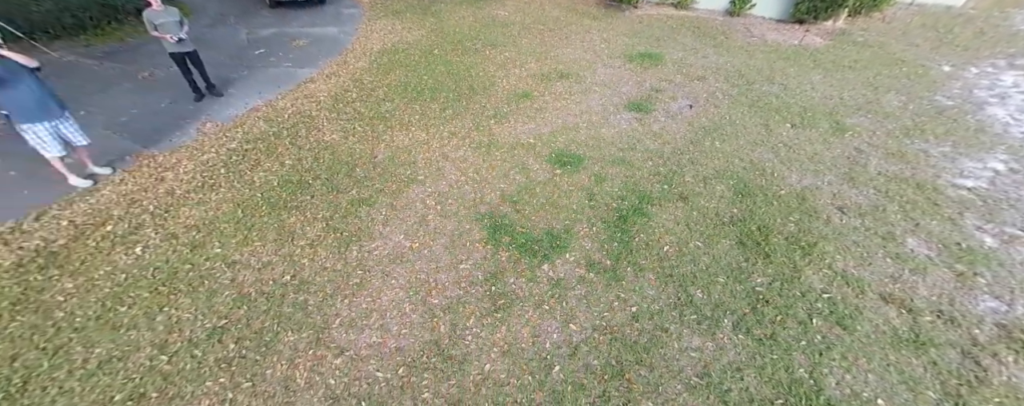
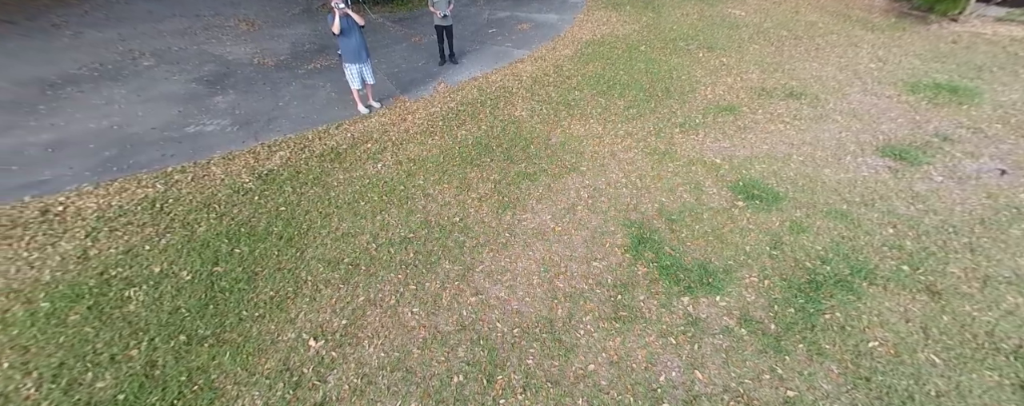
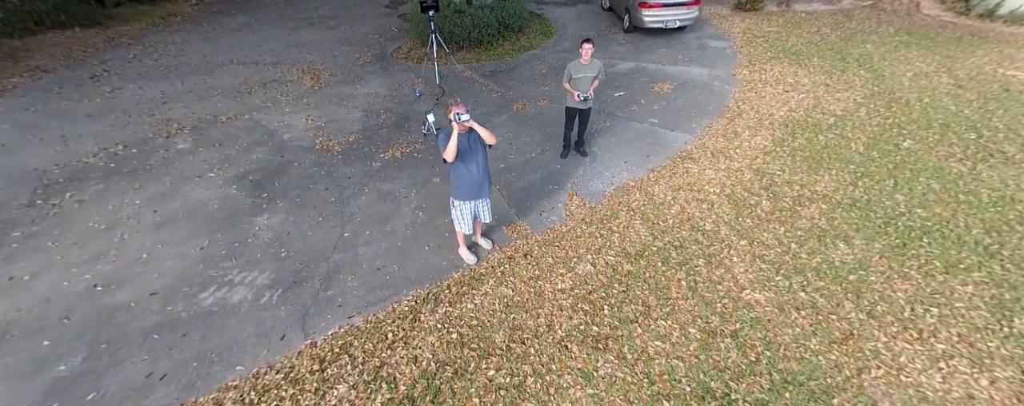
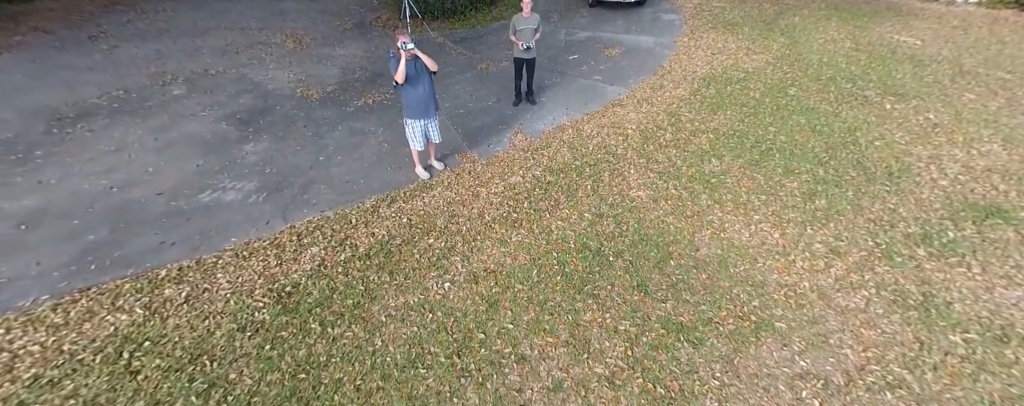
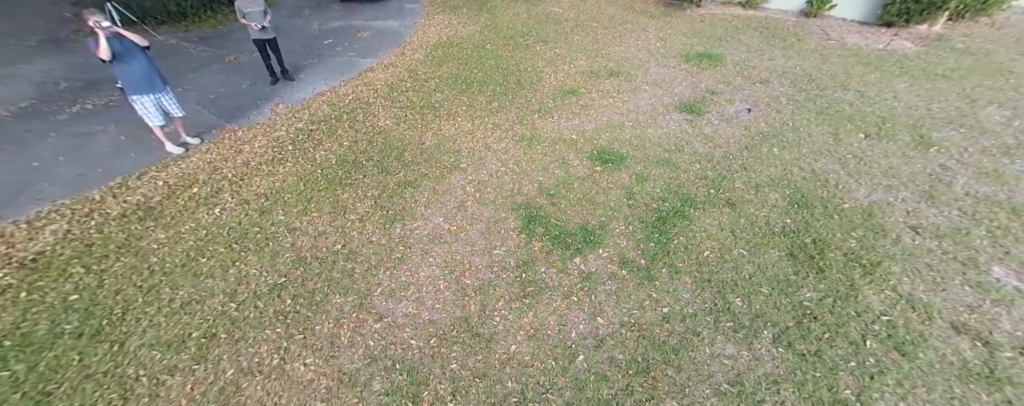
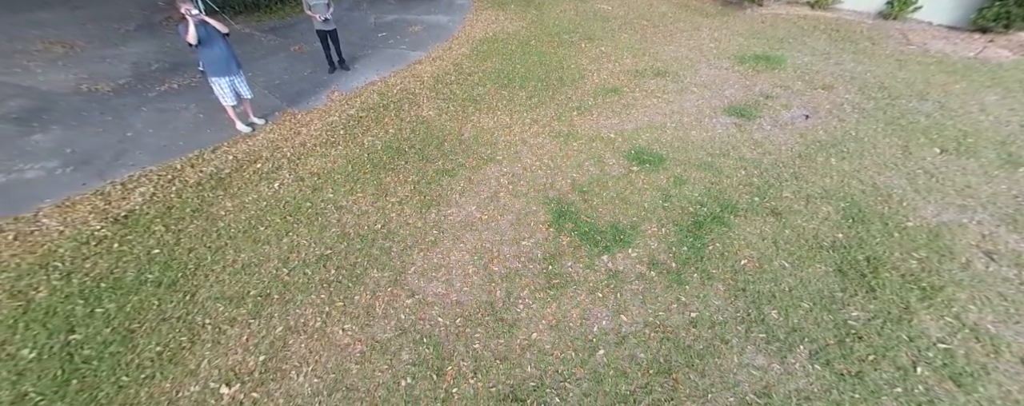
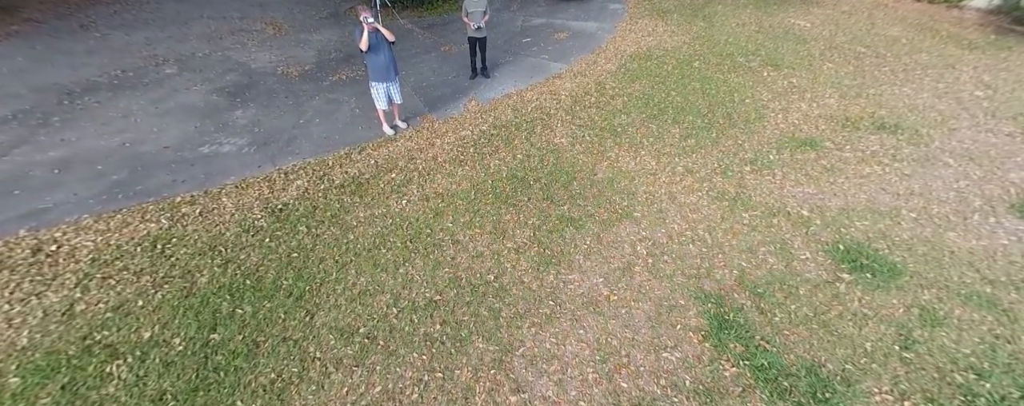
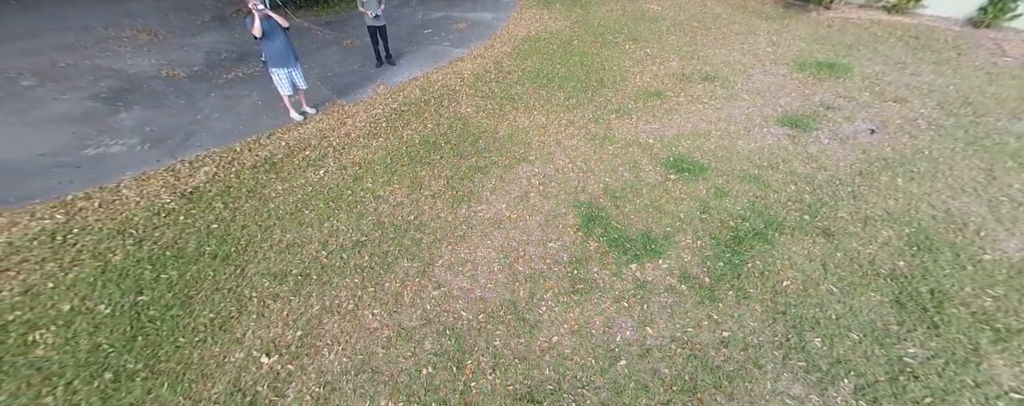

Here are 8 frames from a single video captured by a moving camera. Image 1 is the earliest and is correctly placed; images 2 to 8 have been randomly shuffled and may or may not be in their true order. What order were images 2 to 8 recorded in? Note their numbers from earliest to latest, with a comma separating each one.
5, 6, 8, 2, 7, 4, 3
